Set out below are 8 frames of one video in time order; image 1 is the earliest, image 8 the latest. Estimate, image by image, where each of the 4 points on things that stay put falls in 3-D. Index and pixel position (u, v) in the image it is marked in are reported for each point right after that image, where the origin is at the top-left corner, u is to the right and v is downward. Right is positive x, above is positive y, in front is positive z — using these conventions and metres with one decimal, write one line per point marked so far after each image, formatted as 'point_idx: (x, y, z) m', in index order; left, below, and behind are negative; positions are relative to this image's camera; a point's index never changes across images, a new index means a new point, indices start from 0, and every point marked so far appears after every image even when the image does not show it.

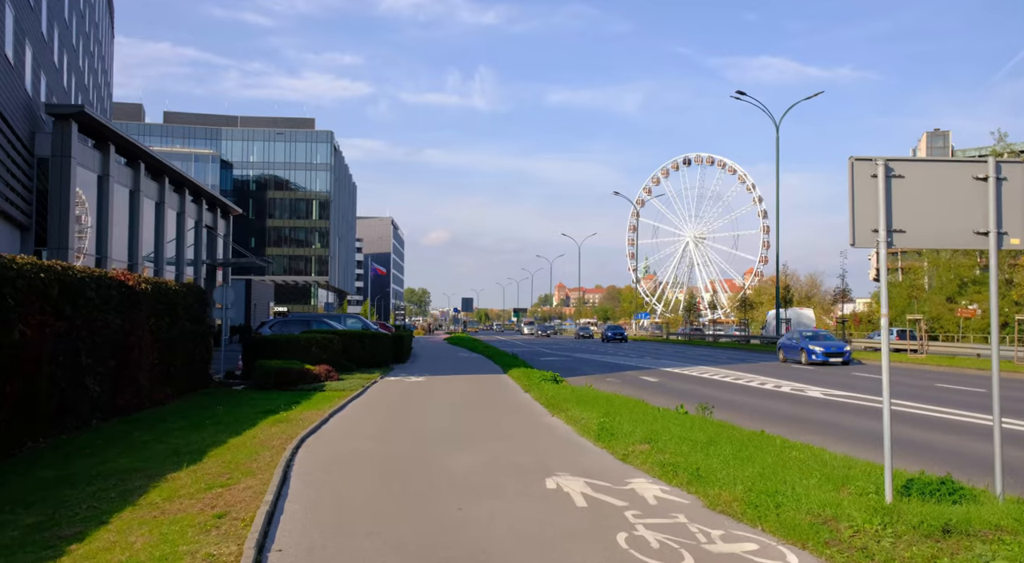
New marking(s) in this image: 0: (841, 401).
0: (+7.9, -2.9, +19.3) m
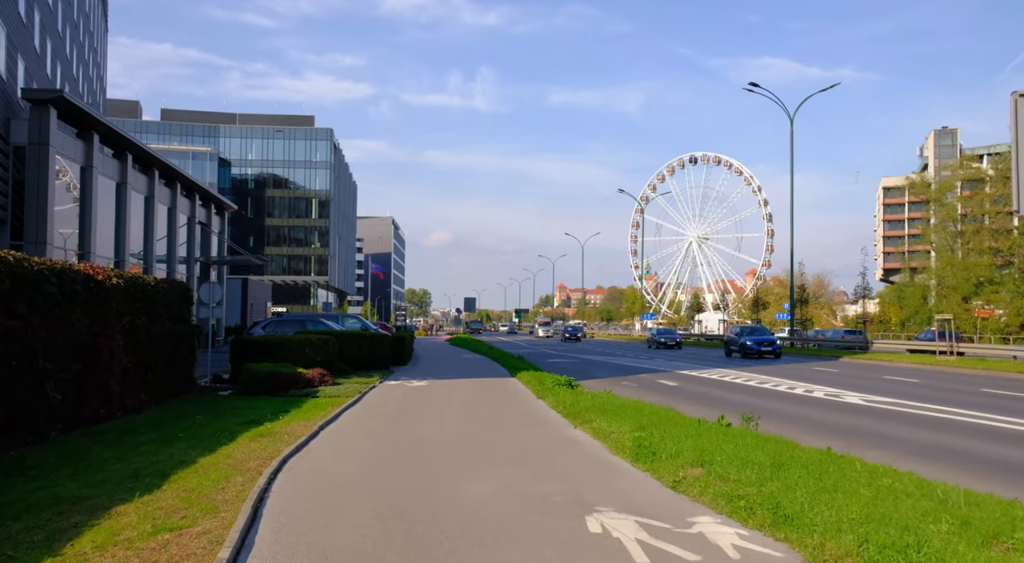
0: (+8.2, -2.8, +17.6) m
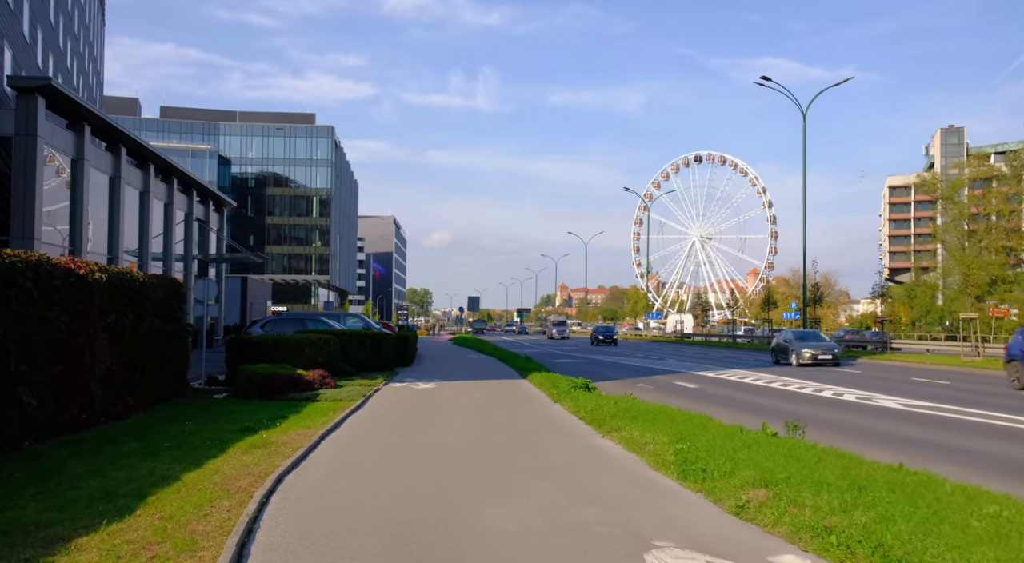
0: (+8.4, -2.7, +16.4) m
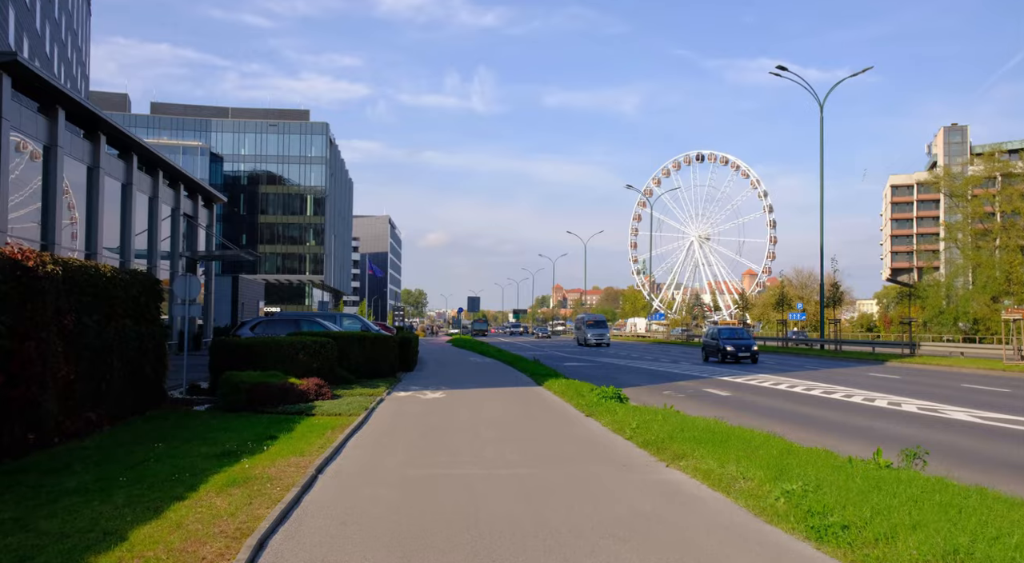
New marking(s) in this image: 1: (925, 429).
0: (+8.9, -2.7, +14.4) m
1: (+7.3, -2.6, +14.0) m
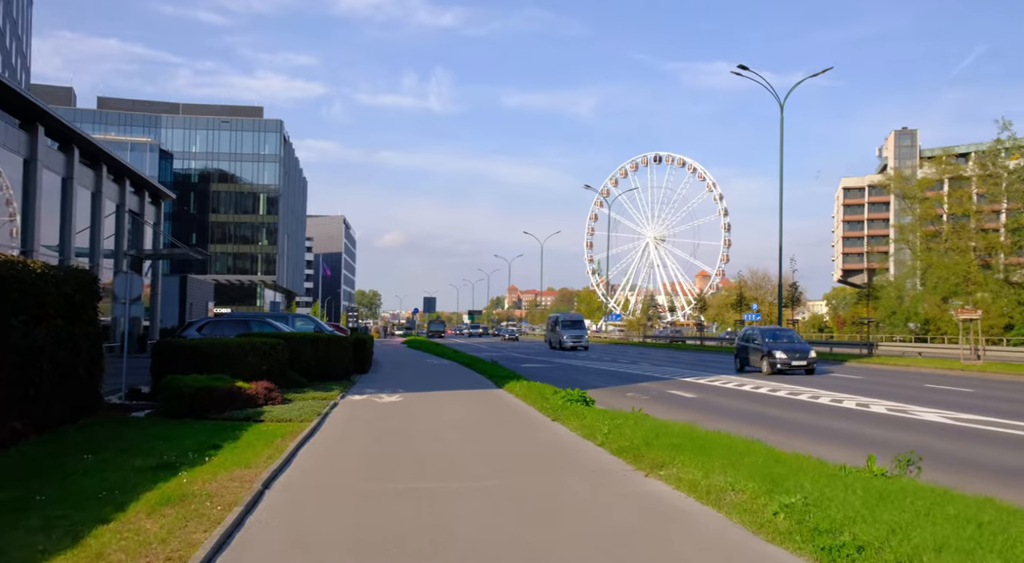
0: (+8.2, -2.6, +14.2) m
1: (+6.7, -2.6, +13.7) m
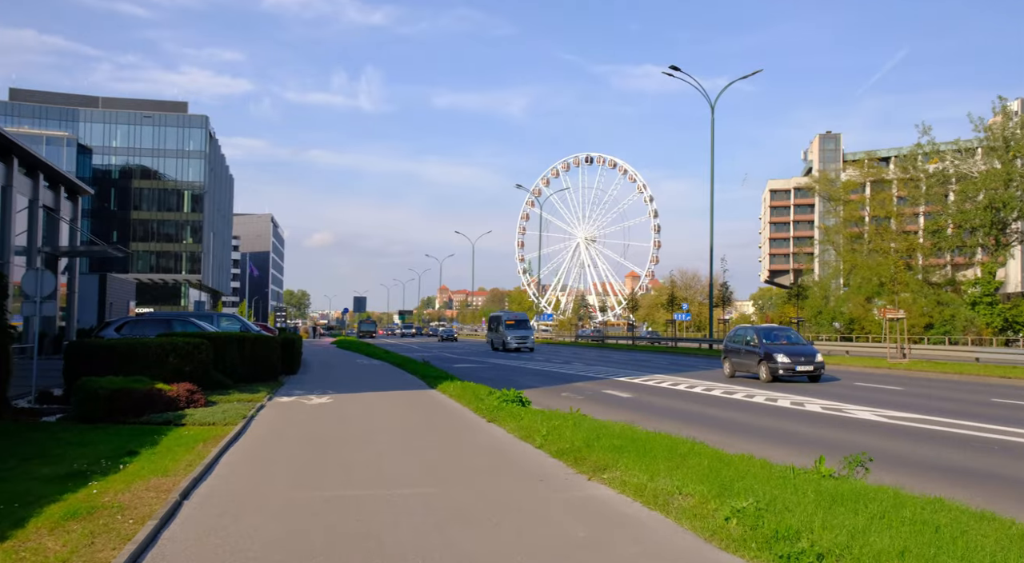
0: (+7.1, -2.6, +14.5) m
1: (+5.6, -2.5, +13.9) m
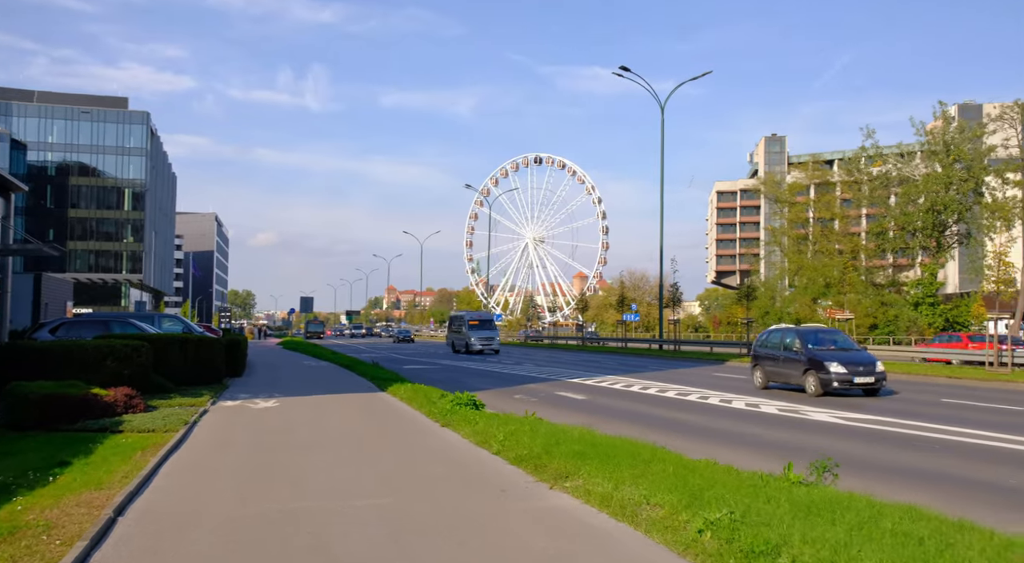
0: (+6.3, -2.6, +14.6) m
1: (+4.8, -2.6, +13.9) m
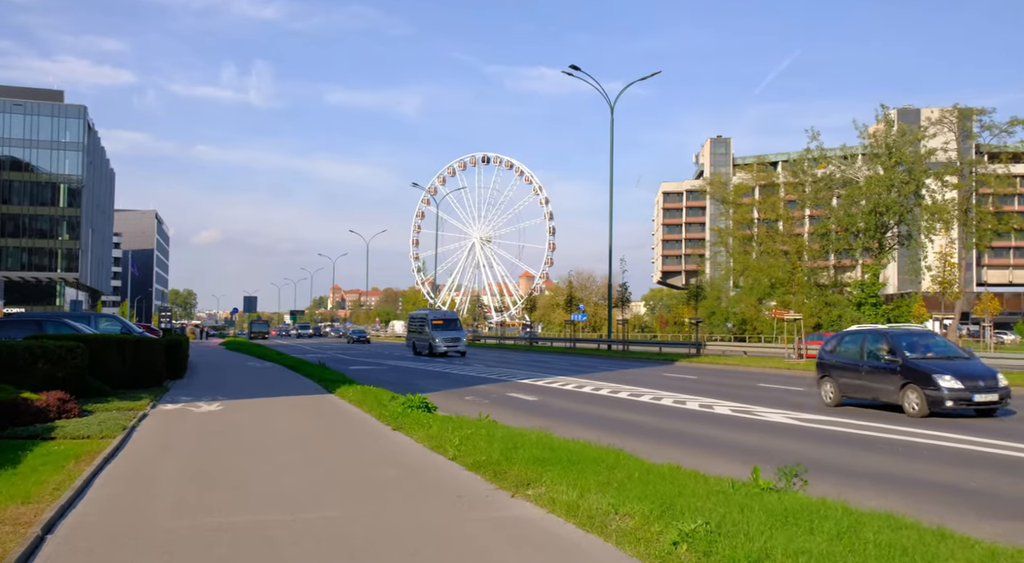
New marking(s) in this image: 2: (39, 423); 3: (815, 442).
0: (+5.4, -2.6, +14.8) m
1: (+4.0, -2.5, +14.0) m
2: (-7.3, -2.2, +12.1) m
3: (+4.6, -2.4, +12.1) m
